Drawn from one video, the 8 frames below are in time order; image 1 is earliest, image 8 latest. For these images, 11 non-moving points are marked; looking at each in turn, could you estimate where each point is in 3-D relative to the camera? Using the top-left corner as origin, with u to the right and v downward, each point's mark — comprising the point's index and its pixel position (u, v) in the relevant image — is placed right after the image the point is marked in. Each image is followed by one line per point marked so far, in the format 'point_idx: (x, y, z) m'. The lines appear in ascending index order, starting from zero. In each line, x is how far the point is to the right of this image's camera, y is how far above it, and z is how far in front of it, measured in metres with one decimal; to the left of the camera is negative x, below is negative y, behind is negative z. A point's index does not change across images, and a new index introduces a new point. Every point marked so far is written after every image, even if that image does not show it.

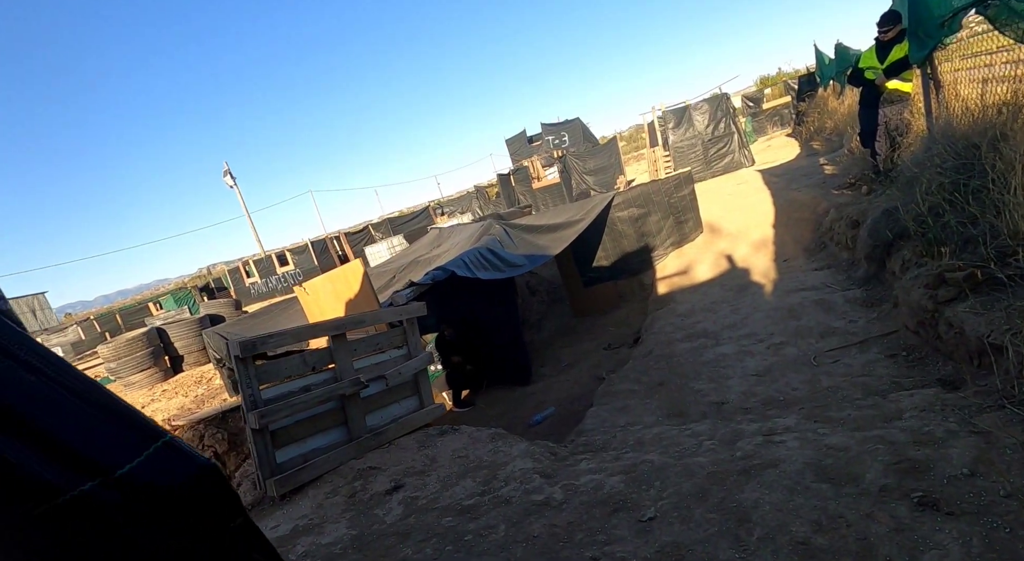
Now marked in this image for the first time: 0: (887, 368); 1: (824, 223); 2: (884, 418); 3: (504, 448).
0: (+3.0, -0.7, +4.3) m
1: (+4.4, +0.8, +7.5) m
2: (+2.4, -0.9, +3.5) m
3: (-0.1, -1.4, +4.4) m
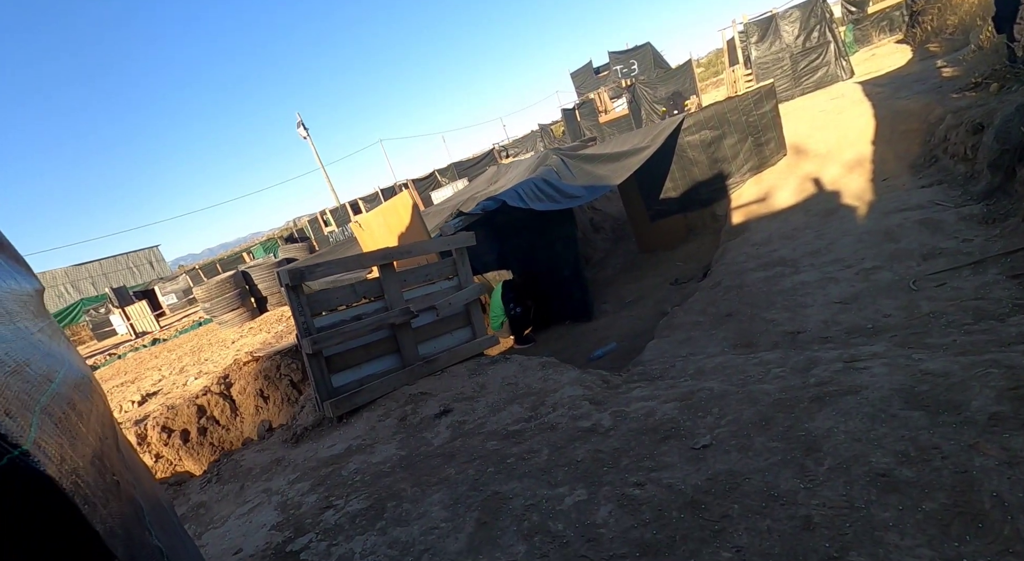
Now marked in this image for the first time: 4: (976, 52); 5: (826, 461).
0: (+3.3, -0.1, +3.6) m
1: (+5.1, +1.8, +6.5) m
2: (+2.6, -0.3, +2.9) m
3: (+0.3, -0.7, +4.2) m
4: (+6.8, +3.4, +8.0) m
5: (+1.3, -0.8, +2.3) m
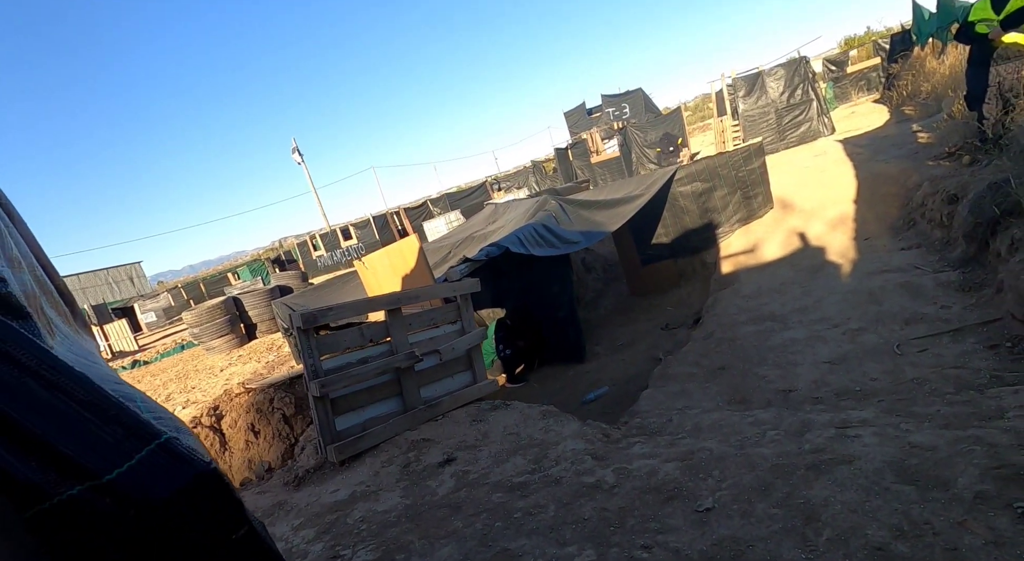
0: (+3.4, -0.6, +3.9) m
1: (+5.1, +1.0, +6.9) m
2: (+2.7, -0.8, +3.1) m
3: (+0.3, -1.2, +4.3) m
4: (+6.9, +2.5, +8.5) m
5: (+1.4, -1.1, +2.4) m
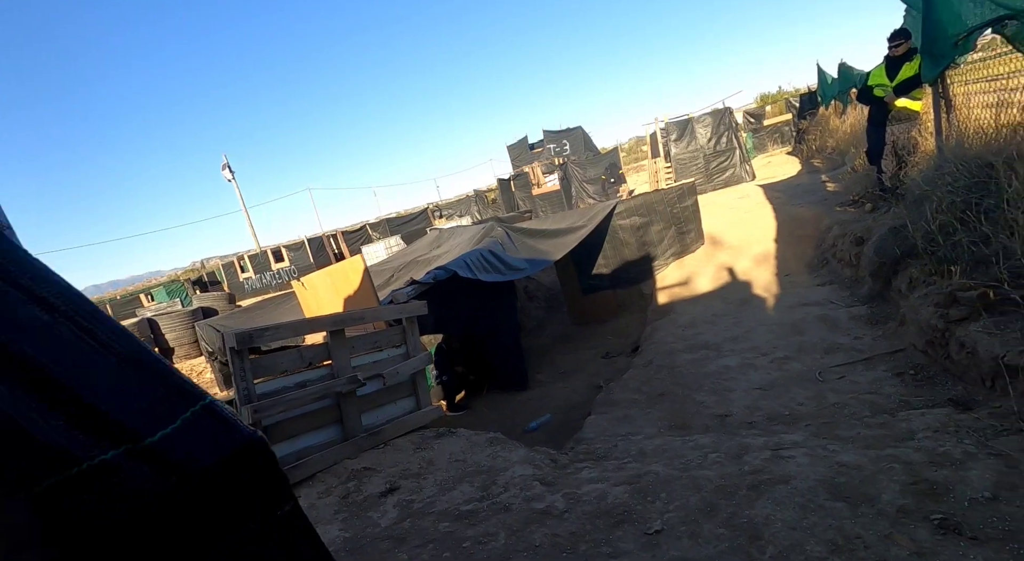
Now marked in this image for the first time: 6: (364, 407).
0: (+3.0, -0.8, +4.2) m
1: (+4.4, +0.6, +7.5) m
2: (+2.4, -1.0, +3.4) m
3: (-0.1, -1.4, +4.2) m
4: (+6.0, +1.9, +9.4) m
5: (+1.2, -1.3, +2.5) m
6: (-1.3, -1.1, +4.7) m
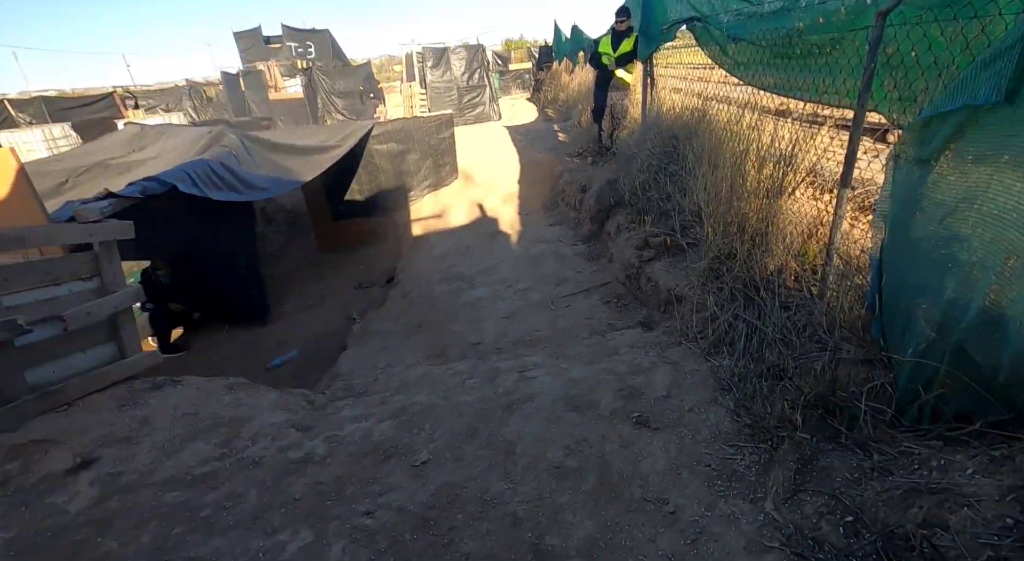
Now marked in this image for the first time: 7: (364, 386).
0: (+0.9, -0.3, +5.2) m
1: (+0.8, +1.5, +8.6) m
2: (+0.7, -0.6, +4.2) m
3: (-1.9, -0.9, +3.9) m
4: (+1.4, +3.1, +10.8) m
5: (0.0, -1.0, +3.0) m
6: (-3.1, -0.5, +3.7) m
7: (-1.2, -0.8, +4.3) m
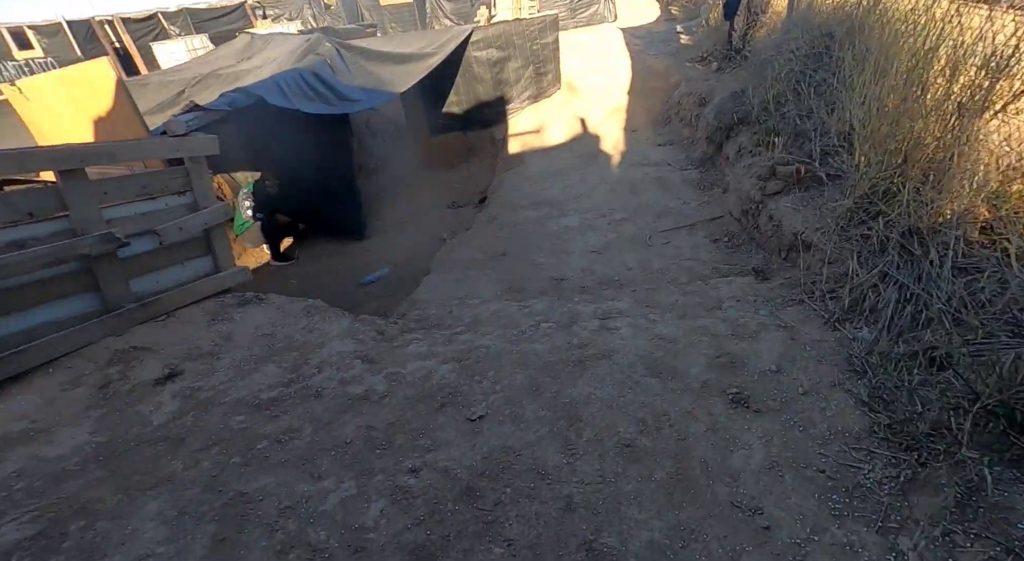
0: (+1.7, +0.2, +4.5) m
1: (+2.3, +2.6, +7.4) m
2: (+1.3, -0.2, +3.6) m
3: (-1.3, -0.3, +3.8) m
4: (+3.4, +4.4, +9.2) m
5: (+0.4, -0.7, +2.6) m
6: (-2.6, +0.1, +3.8) m
7: (-0.6, -0.3, +4.1) m
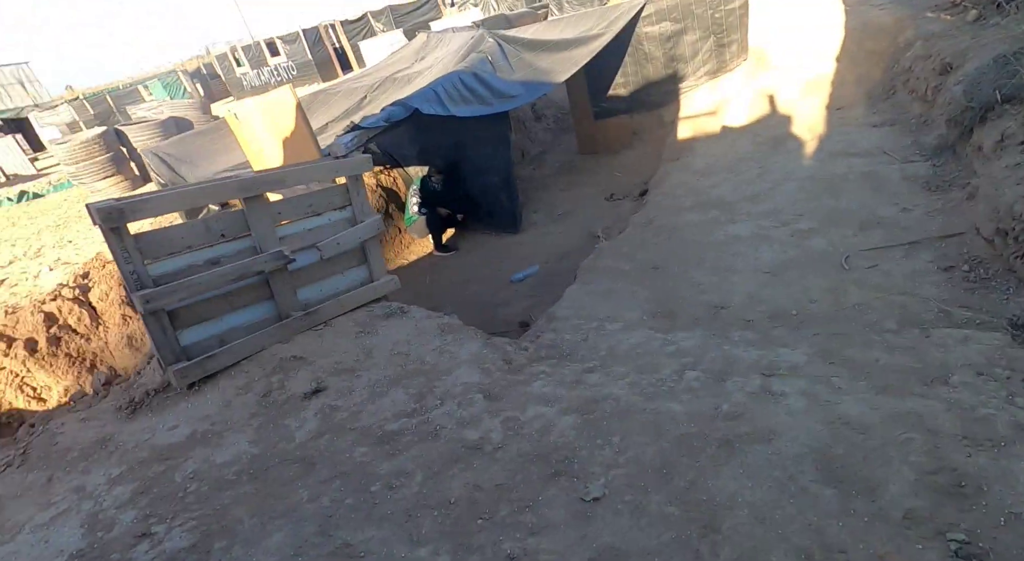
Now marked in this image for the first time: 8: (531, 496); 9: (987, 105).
0: (+2.7, -0.1, +3.3) m
1: (+4.3, +2.4, +5.8) m
2: (+2.0, -0.5, +2.6) m
3: (-0.4, -0.5, +3.7) m
4: (+6.0, +4.2, +7.1) m
5: (+0.8, -1.0, +2.0) m
6: (-1.6, 0.0, +4.1) m
7: (+0.4, -0.5, +3.7) m
8: (+0.1, -1.0, +2.4) m
9: (+3.8, +1.4, +4.2) m
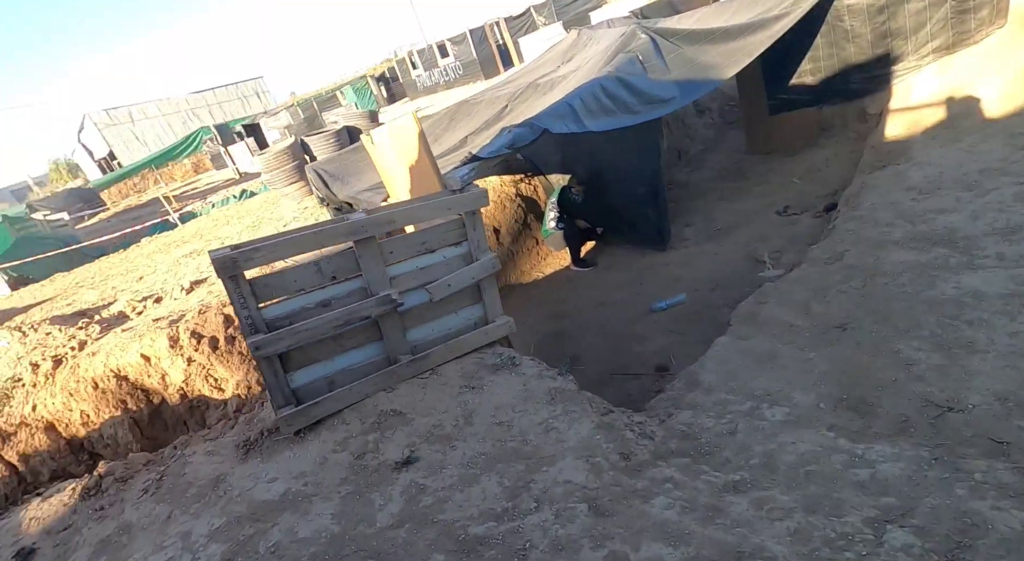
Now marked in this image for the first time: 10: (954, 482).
0: (+3.2, -0.6, +1.8) m
1: (+5.5, +1.8, +3.7) m
2: (+2.3, -1.0, +1.4) m
3: (+0.3, -0.8, +3.1) m
4: (+7.6, +3.6, +4.3) m
5: (+0.9, -1.5, +1.1) m
6: (-0.7, -0.3, +3.7) m
7: (+1.0, -0.9, +2.8) m
8: (+0.4, -1.4, +1.7) m
9: (+4.5, +0.8, +2.3) m
10: (+1.9, -0.8, +2.3) m
